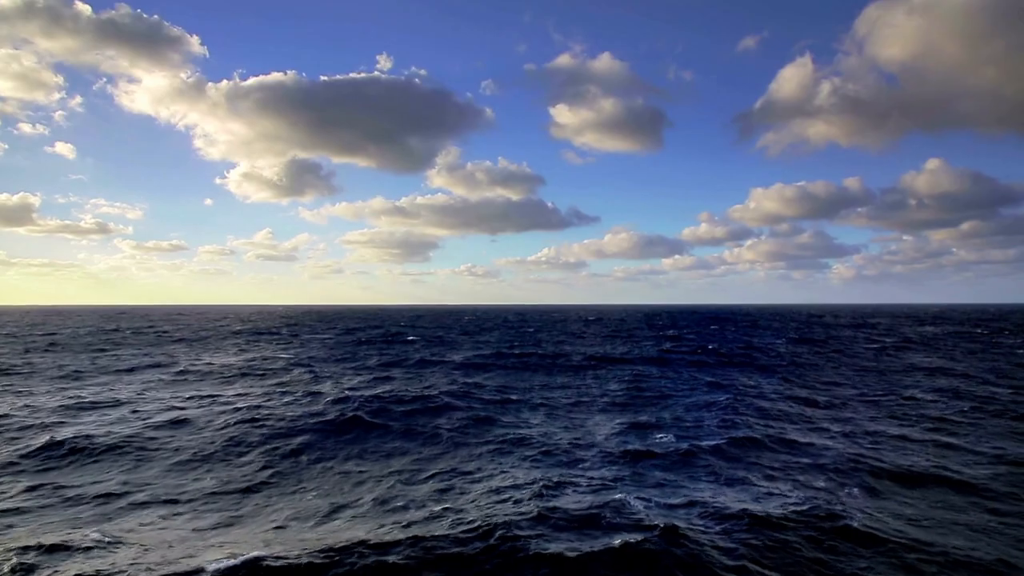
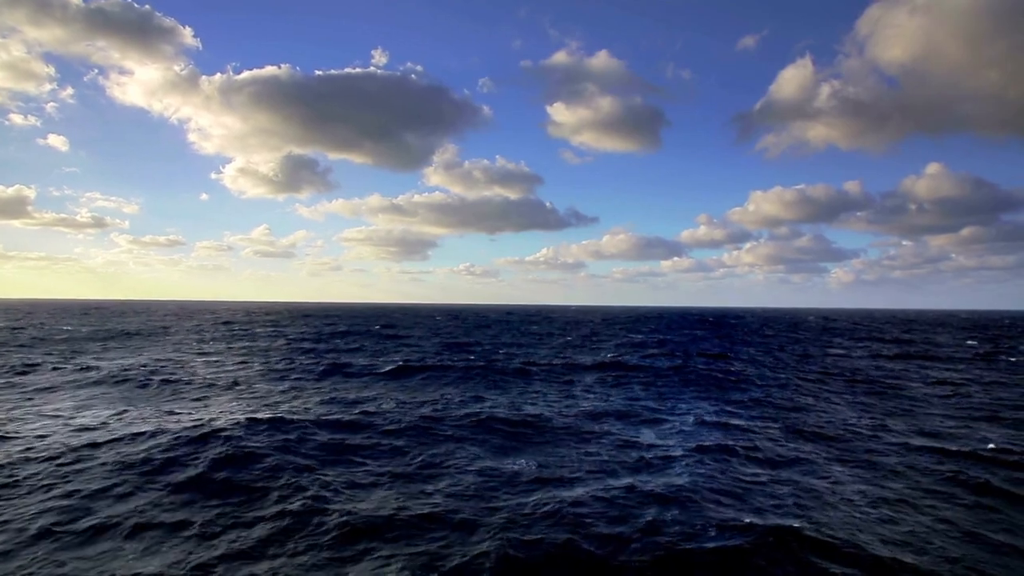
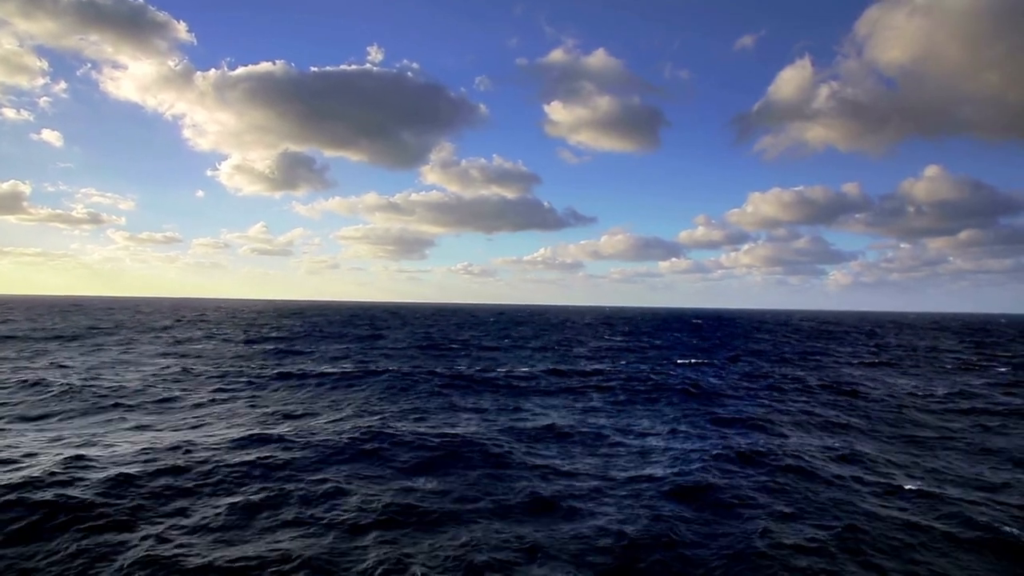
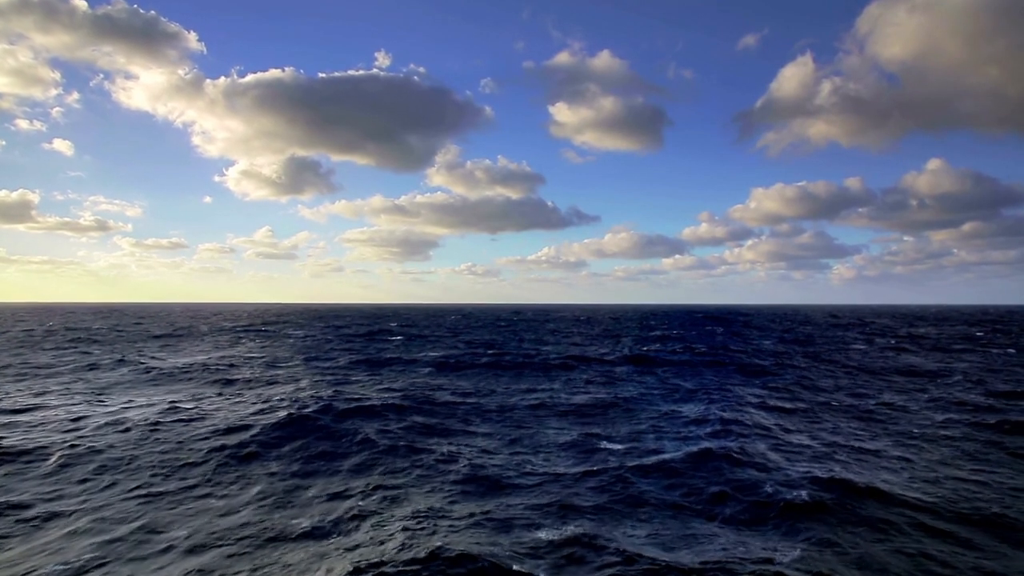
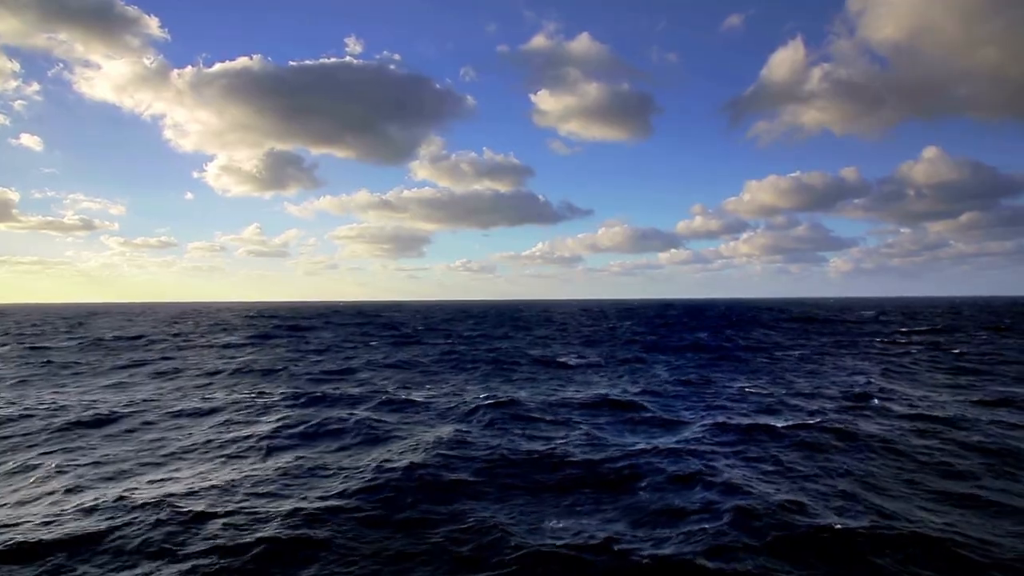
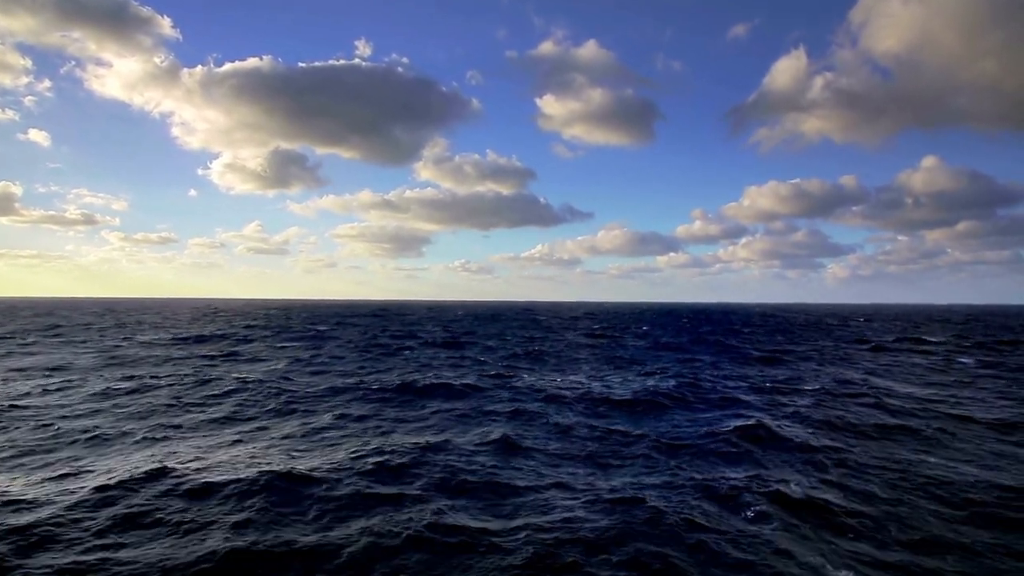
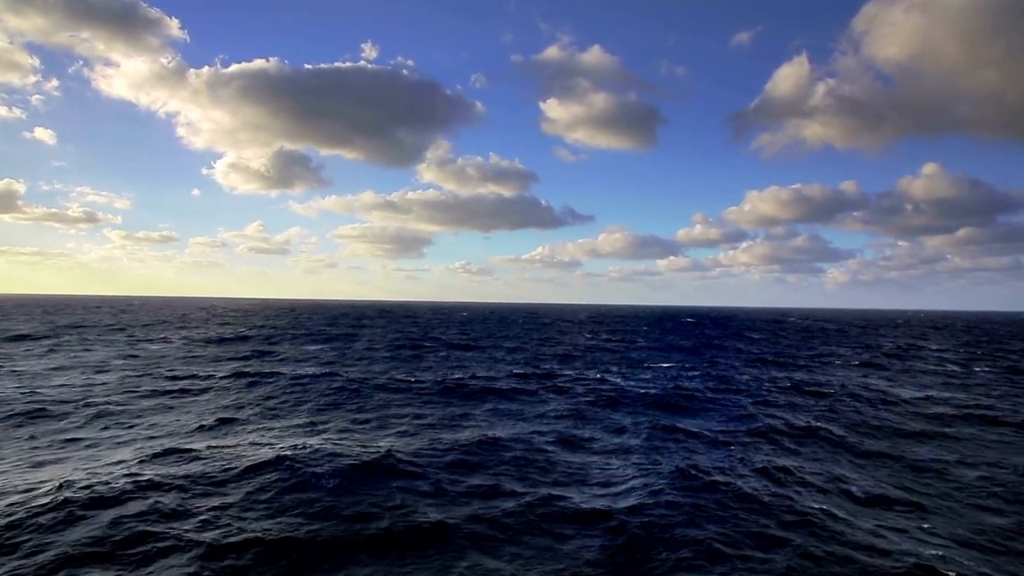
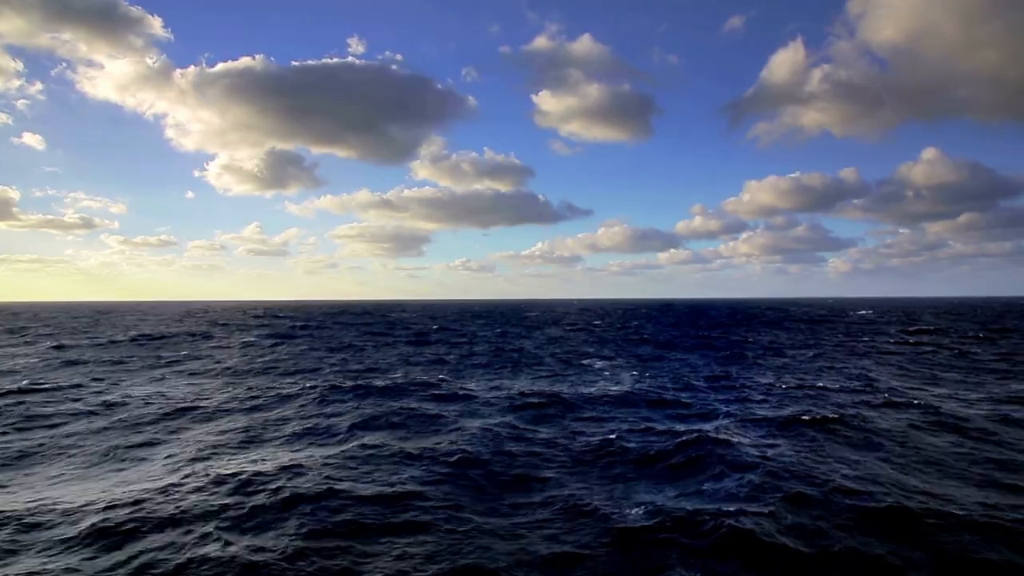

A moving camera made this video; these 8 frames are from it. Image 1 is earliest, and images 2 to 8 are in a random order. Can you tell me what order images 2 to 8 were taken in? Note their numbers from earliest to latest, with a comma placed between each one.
4, 2, 3, 7, 6, 8, 5
